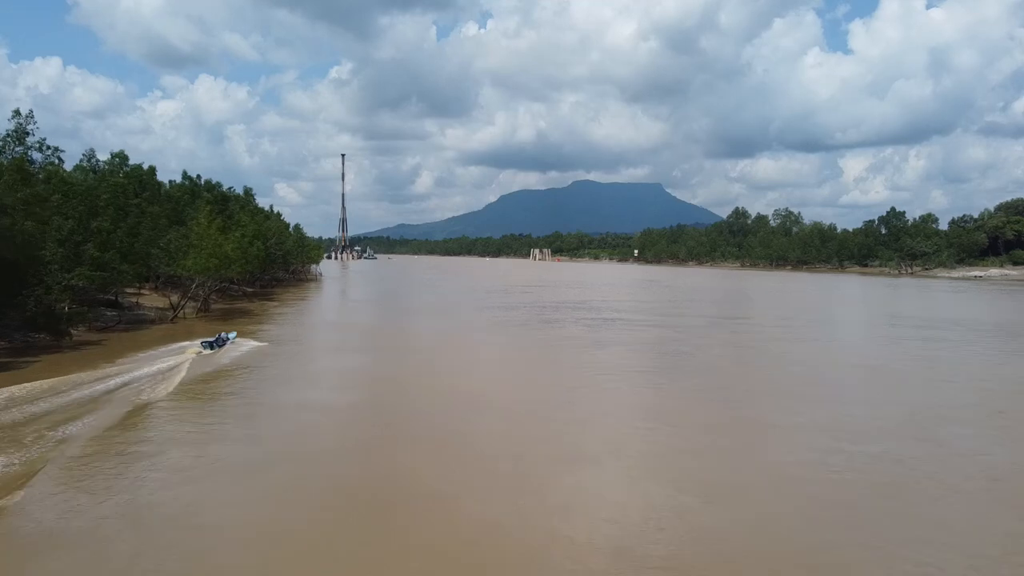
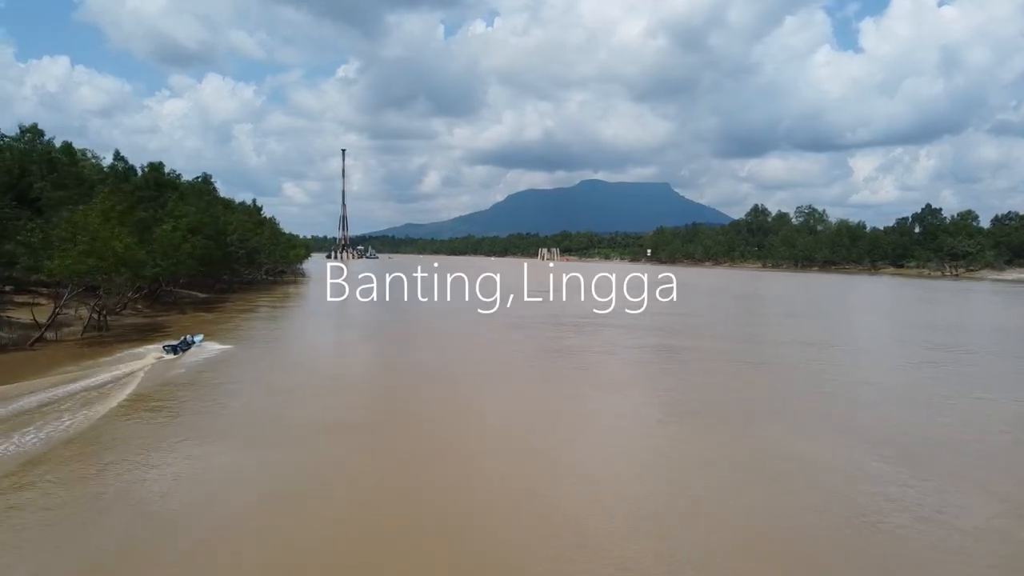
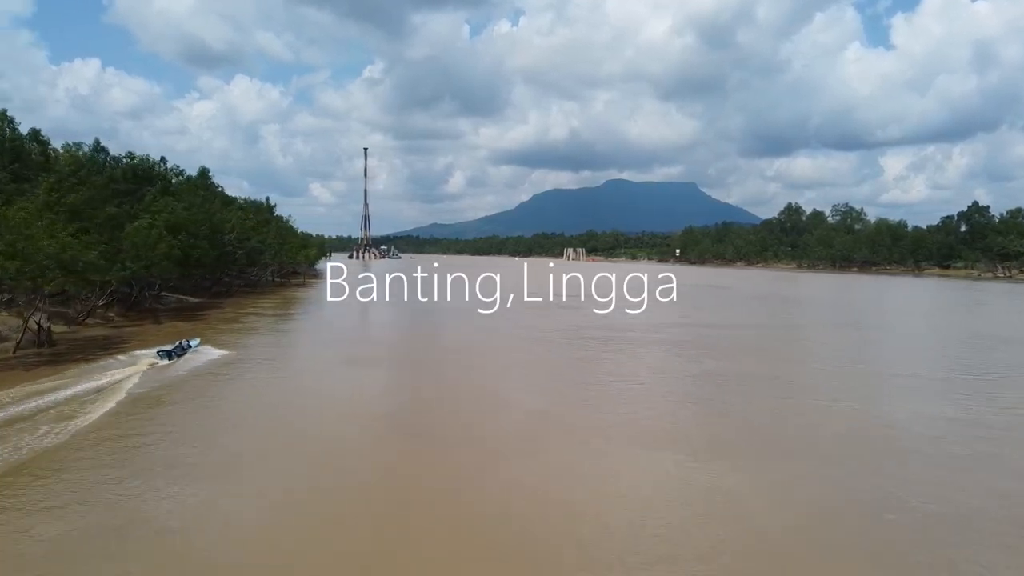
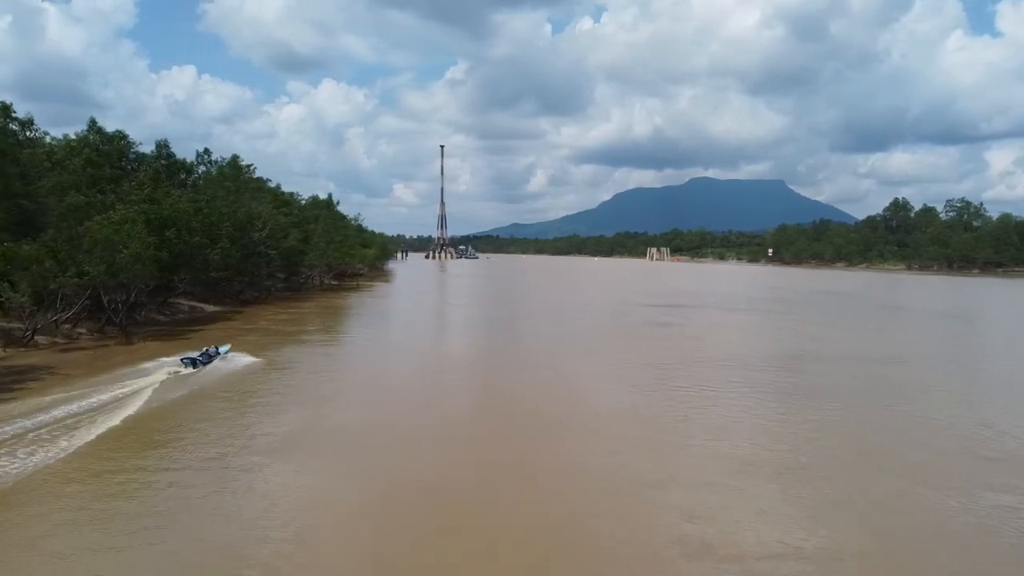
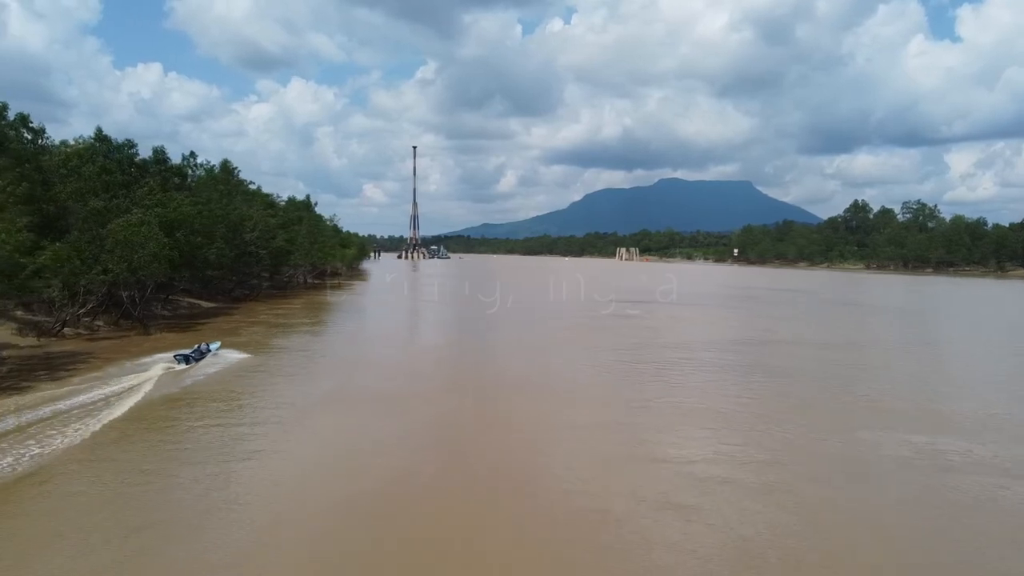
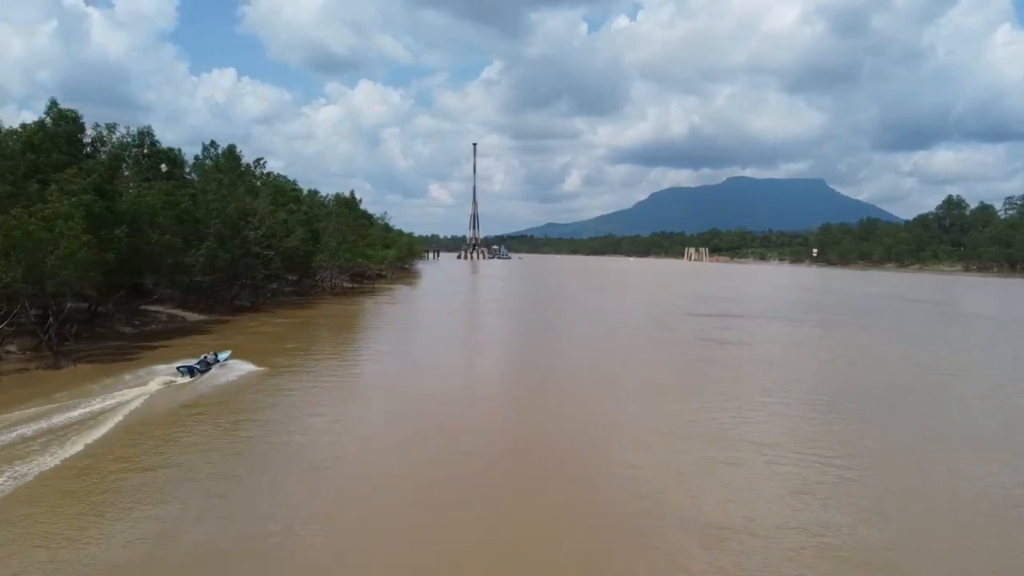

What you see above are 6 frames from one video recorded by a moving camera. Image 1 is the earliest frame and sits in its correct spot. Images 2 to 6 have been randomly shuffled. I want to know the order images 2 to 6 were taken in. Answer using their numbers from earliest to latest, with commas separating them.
2, 3, 5, 4, 6
